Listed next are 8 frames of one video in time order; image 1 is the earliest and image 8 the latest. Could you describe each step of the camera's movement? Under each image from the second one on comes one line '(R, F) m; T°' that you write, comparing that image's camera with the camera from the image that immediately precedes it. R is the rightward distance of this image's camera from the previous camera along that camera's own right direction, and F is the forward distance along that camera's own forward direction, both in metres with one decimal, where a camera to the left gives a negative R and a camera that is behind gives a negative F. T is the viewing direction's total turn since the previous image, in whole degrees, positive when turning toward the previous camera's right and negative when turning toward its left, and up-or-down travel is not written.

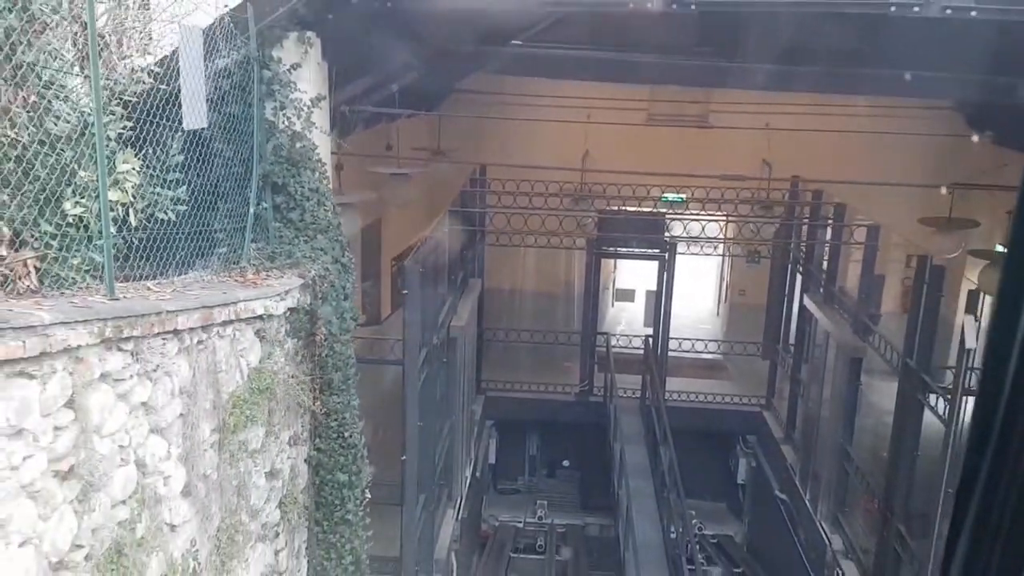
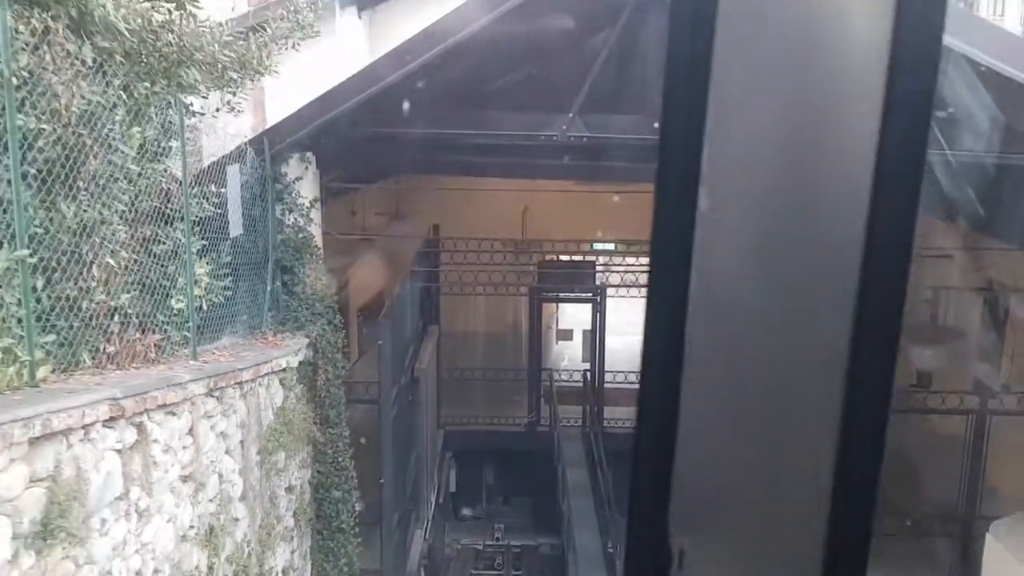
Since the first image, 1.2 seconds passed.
(0.0, -1.2) m; +3°
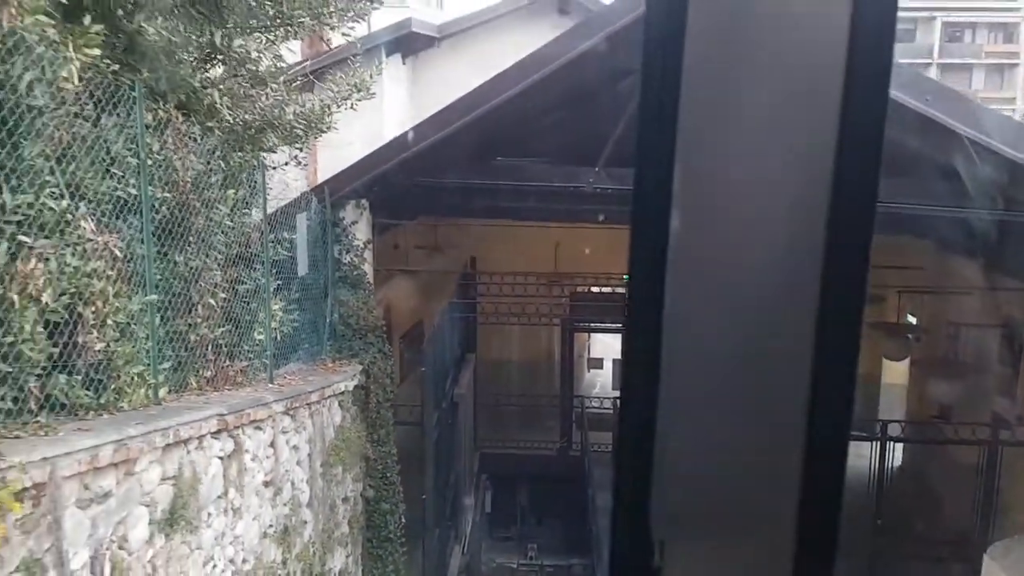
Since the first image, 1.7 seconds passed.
(0.0, -0.5) m; -2°
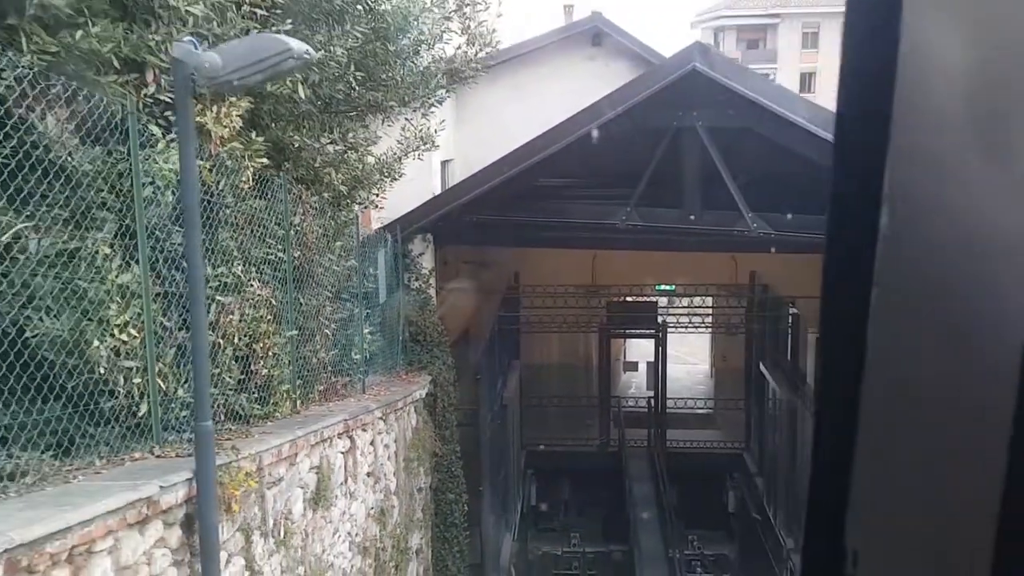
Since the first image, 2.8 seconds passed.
(-0.1, -0.9) m; -2°
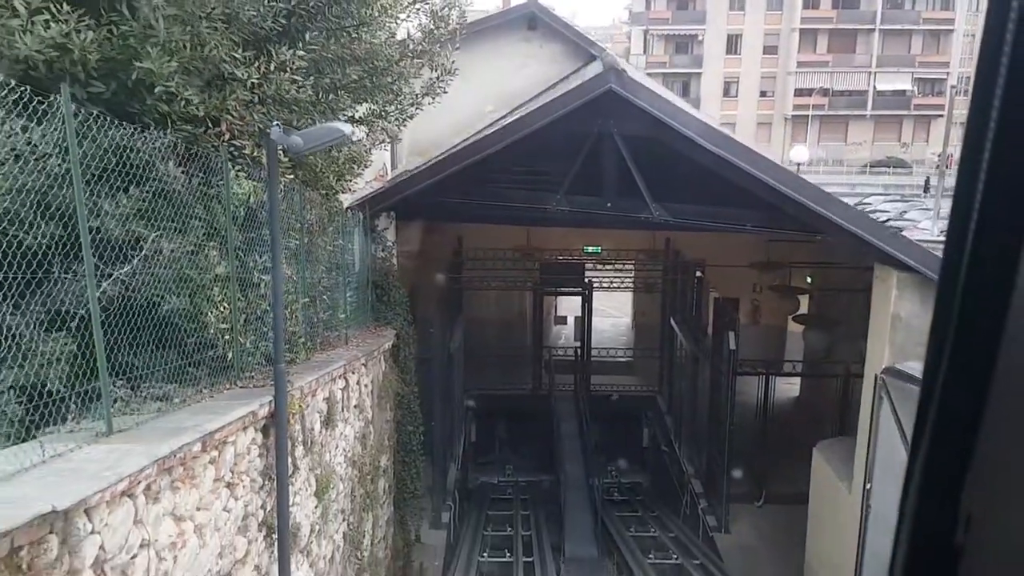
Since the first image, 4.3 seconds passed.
(-0.2, -1.4) m; +4°
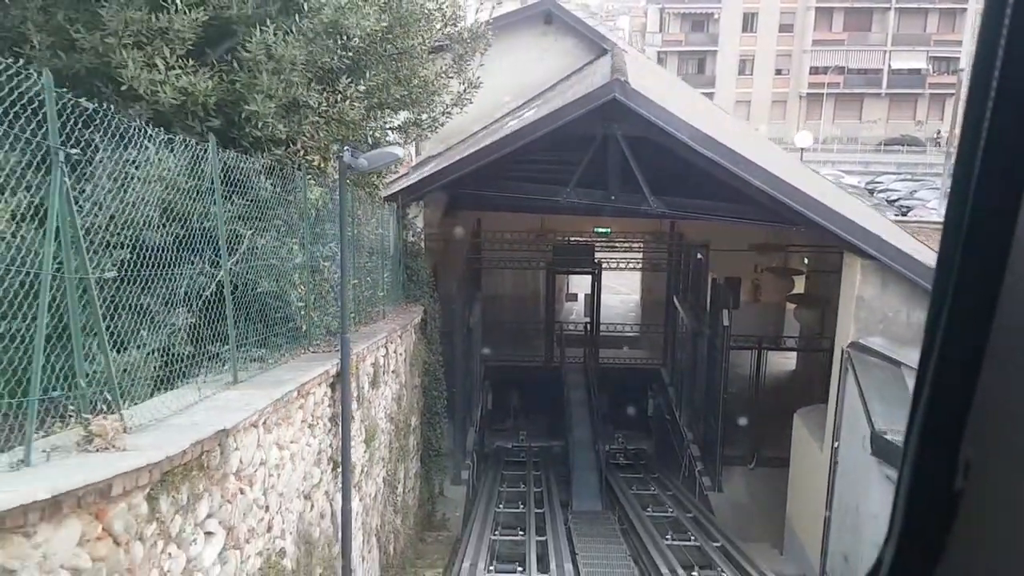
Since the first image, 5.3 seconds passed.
(0.0, -1.0) m; -1°
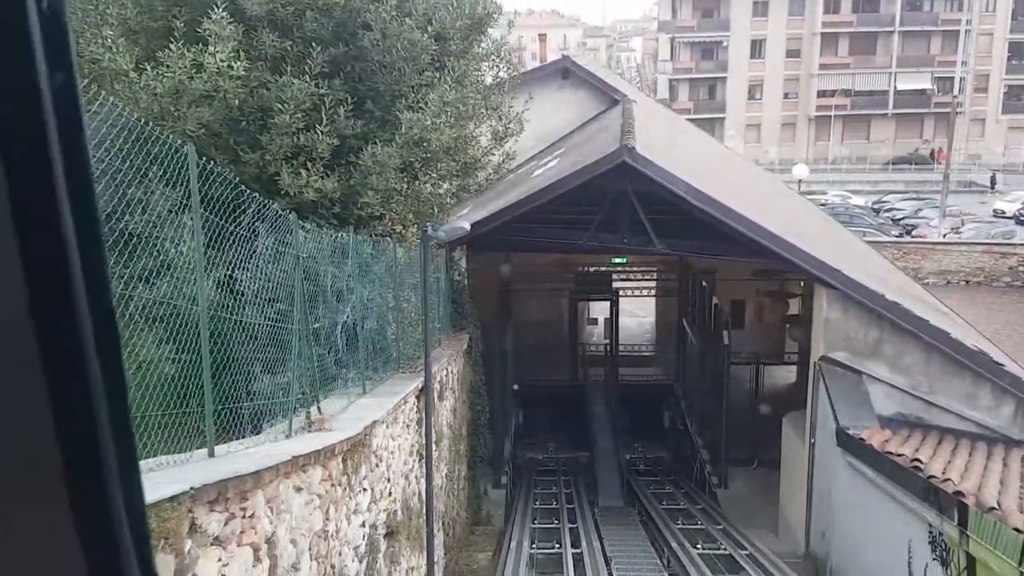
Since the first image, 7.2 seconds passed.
(-0.1, -1.8) m; -1°
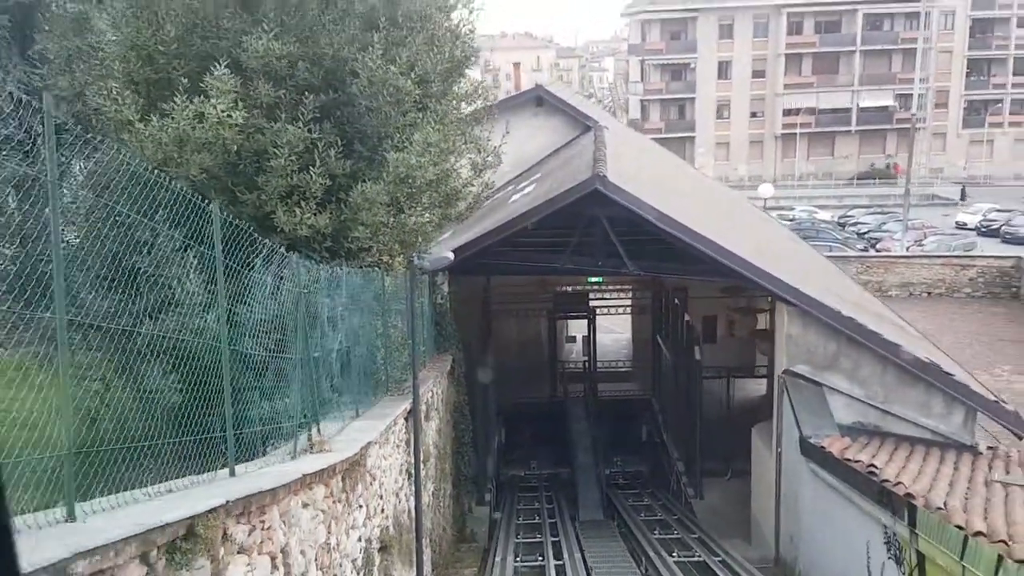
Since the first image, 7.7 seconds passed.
(0.0, -0.5) m; +2°
